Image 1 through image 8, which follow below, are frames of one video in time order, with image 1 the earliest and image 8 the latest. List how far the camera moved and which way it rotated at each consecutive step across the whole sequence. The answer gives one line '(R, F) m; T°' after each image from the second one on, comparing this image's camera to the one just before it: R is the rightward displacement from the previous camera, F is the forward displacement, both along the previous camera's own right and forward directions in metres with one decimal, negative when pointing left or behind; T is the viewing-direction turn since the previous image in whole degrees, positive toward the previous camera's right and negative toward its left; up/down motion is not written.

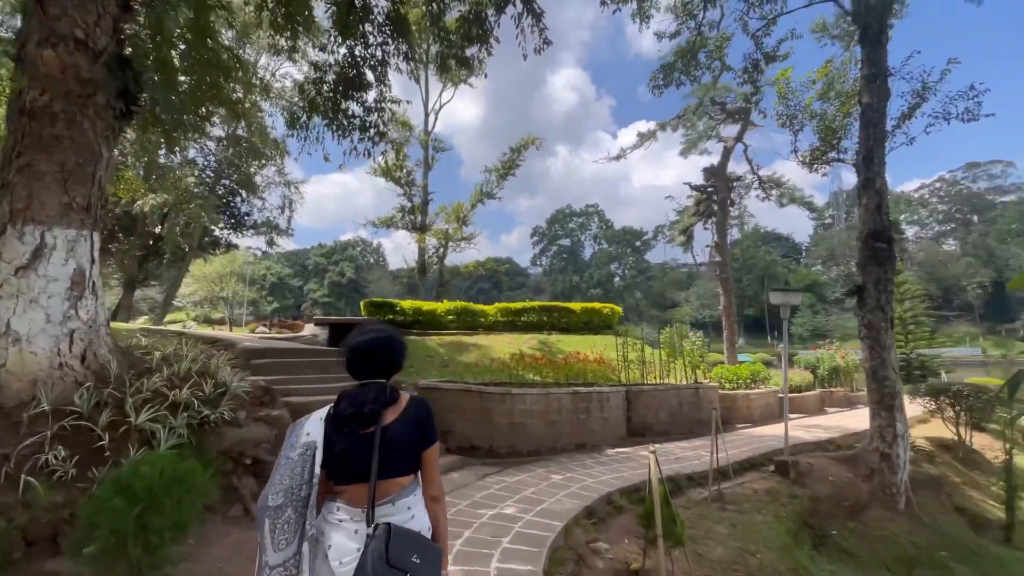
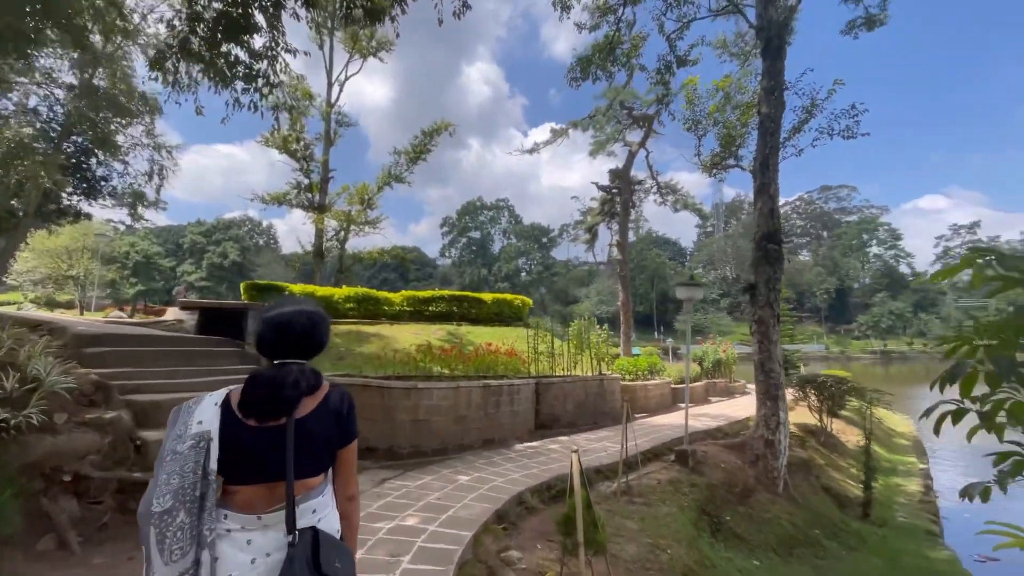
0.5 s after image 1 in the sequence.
(0.0, +0.4) m; +11°
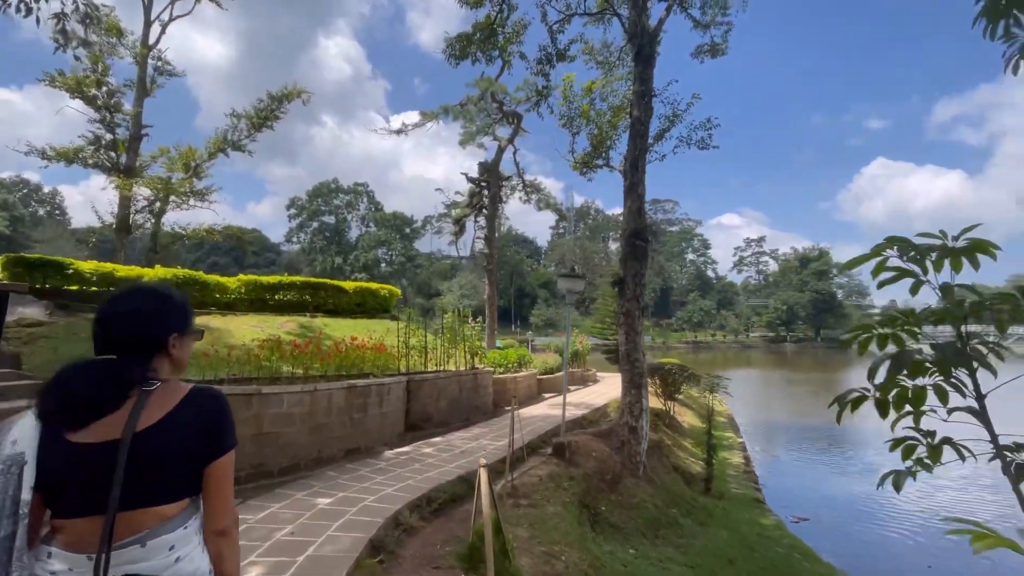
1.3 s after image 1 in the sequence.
(-0.2, +0.5) m; +17°
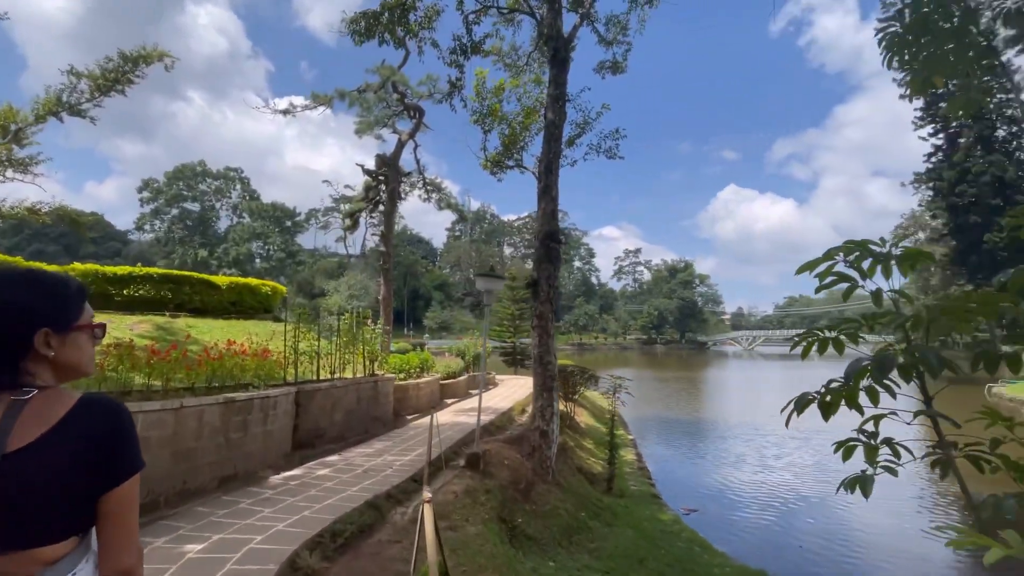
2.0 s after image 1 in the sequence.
(-0.3, +0.4) m; +13°
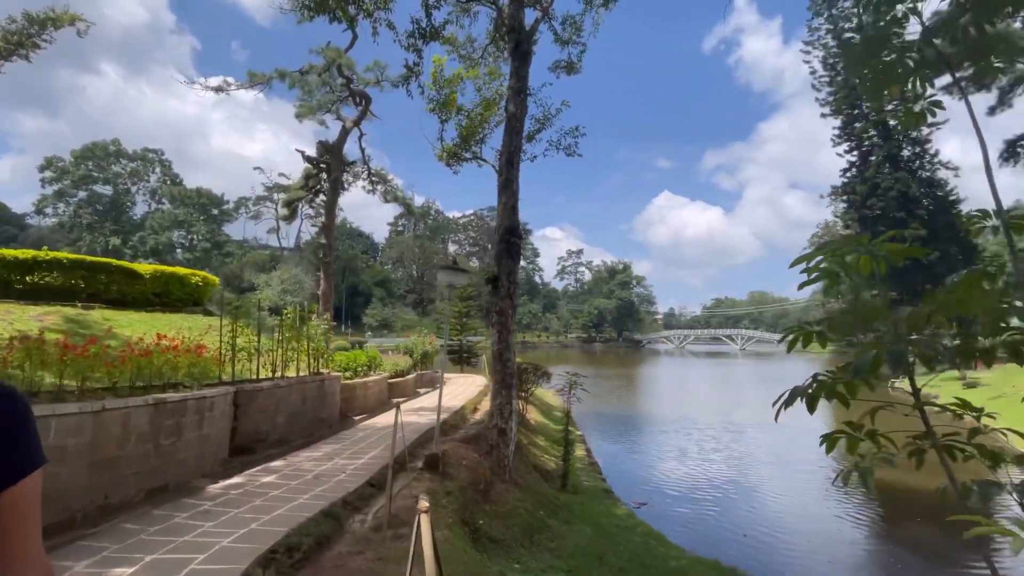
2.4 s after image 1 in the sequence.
(-0.2, +0.2) m; +7°
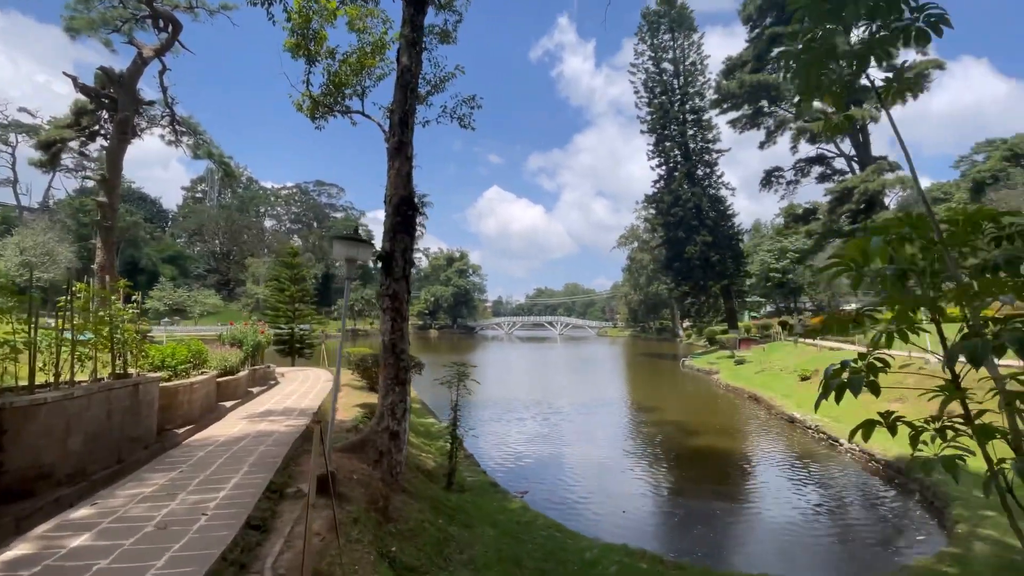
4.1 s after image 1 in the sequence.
(-0.8, +0.8) m; +21°
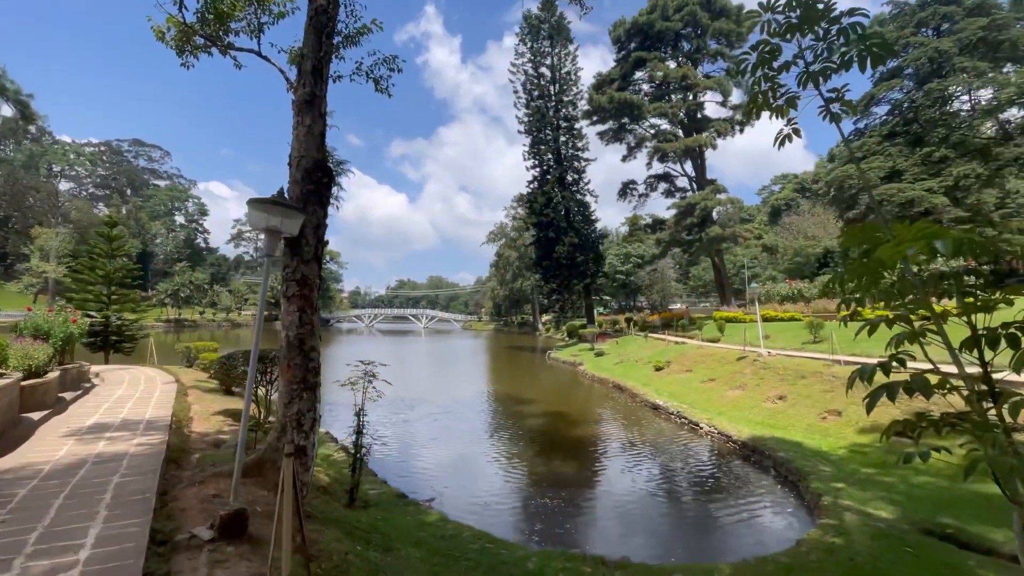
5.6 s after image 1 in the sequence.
(-0.8, +0.6) m; +17°
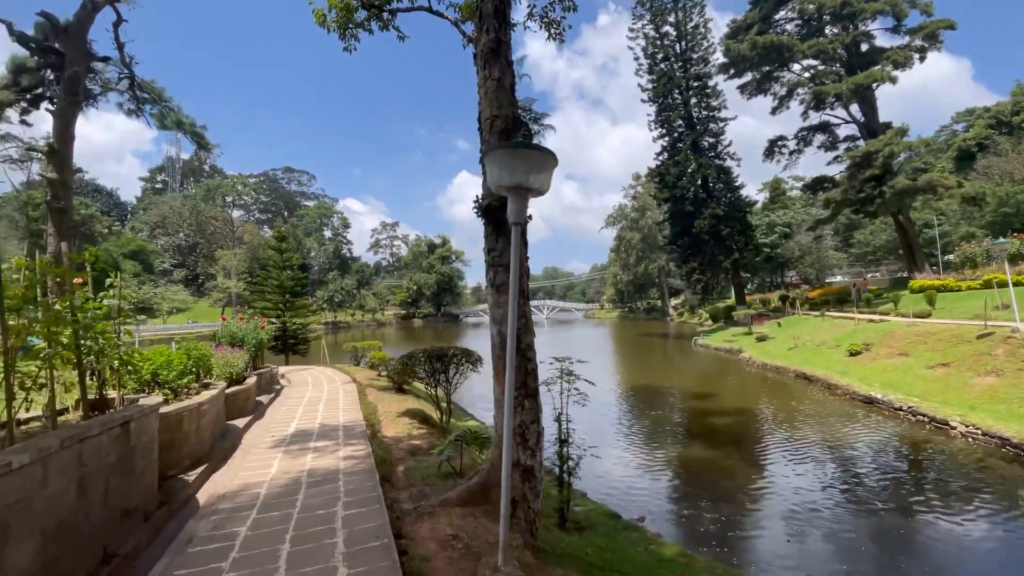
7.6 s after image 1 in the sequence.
(-1.2, +1.0) m; -14°
